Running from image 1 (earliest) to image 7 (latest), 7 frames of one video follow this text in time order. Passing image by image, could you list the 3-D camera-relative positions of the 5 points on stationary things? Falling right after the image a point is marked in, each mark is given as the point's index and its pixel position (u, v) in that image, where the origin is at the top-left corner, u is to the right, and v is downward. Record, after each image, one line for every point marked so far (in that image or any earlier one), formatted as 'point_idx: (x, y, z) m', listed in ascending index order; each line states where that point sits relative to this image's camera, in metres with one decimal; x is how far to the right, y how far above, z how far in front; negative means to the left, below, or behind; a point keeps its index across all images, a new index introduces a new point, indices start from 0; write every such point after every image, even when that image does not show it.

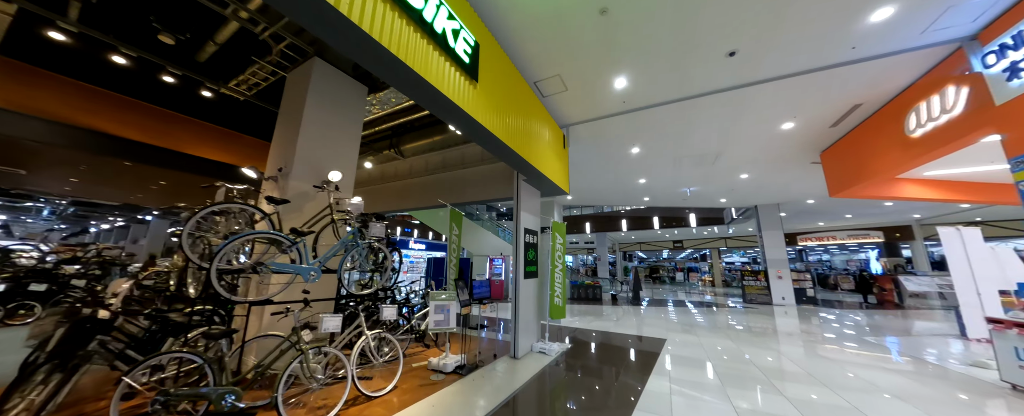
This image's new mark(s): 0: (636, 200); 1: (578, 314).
0: (+4.0, +0.2, +9.5) m
1: (+1.8, -2.9, +8.5) m
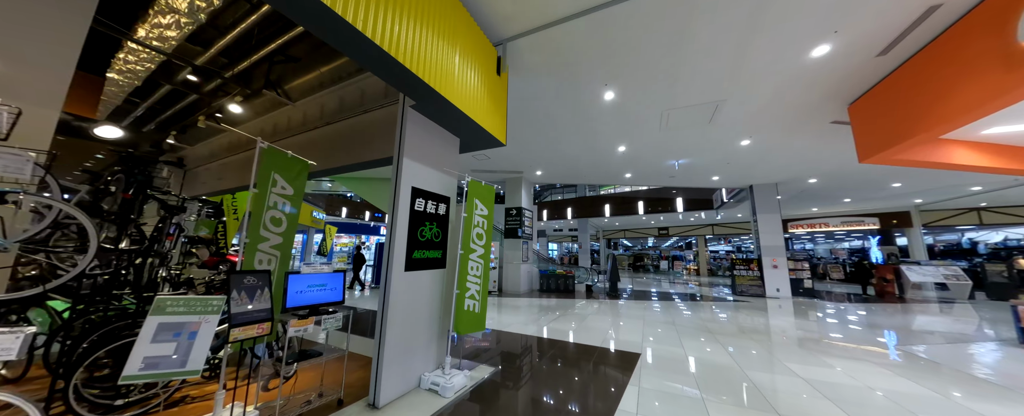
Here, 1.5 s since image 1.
0: (+2.8, +0.8, +8.0) m
1: (+0.6, -2.3, +7.0) m
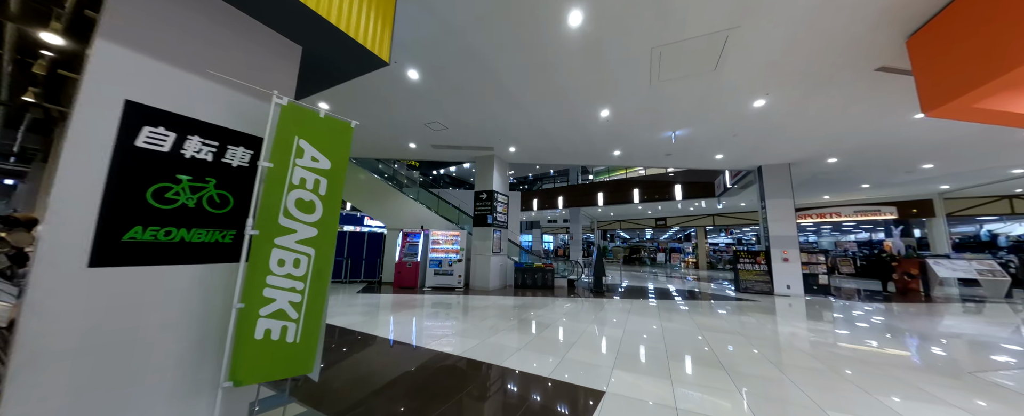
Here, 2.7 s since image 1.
0: (+2.0, +1.2, +6.8) m
1: (-0.2, -1.9, +5.9) m
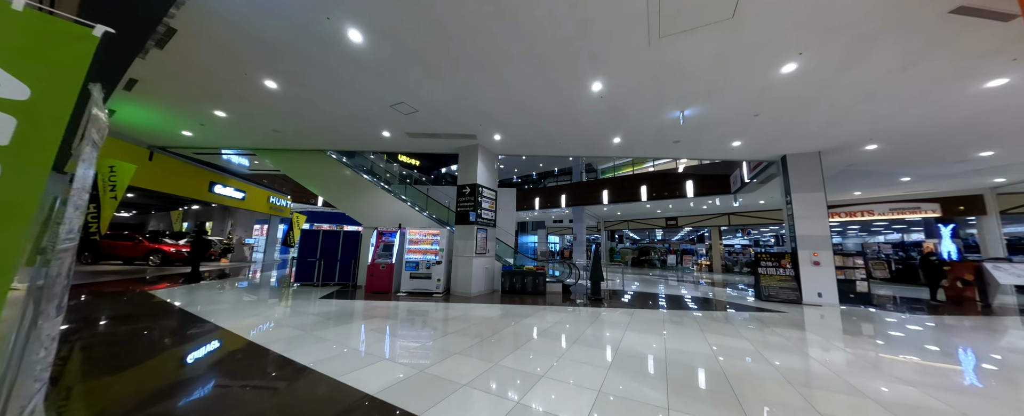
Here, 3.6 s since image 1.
0: (+1.8, +1.3, +6.0) m
1: (-0.5, -1.8, +5.2) m
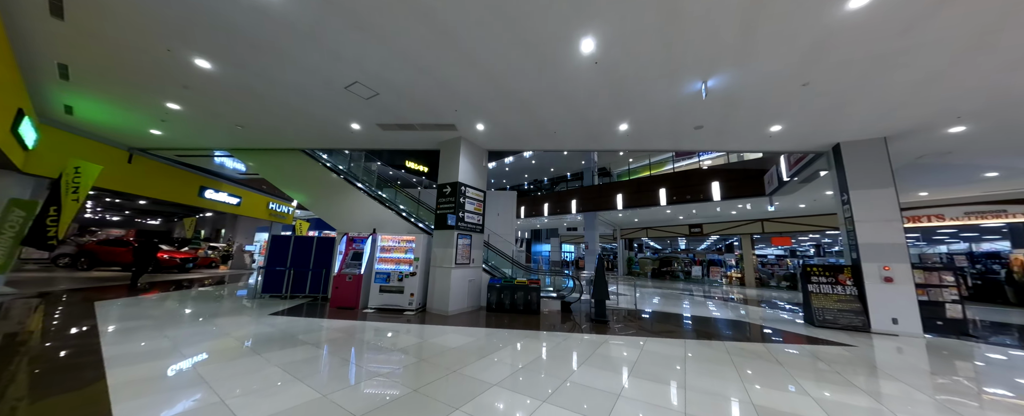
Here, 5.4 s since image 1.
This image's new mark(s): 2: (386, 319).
0: (+1.5, +1.3, +5.0) m
1: (-0.7, -1.8, +4.3) m
2: (-2.0, -1.8, +4.8) m
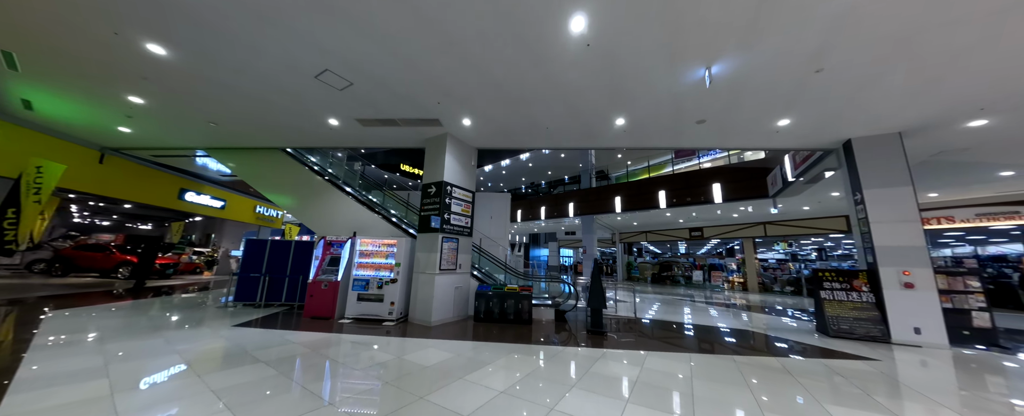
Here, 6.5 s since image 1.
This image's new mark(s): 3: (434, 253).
0: (+1.4, +1.3, +4.7) m
1: (-0.9, -1.8, +3.9) m
2: (-2.2, -1.8, +4.4) m
3: (-1.2, -0.7, +4.8) m
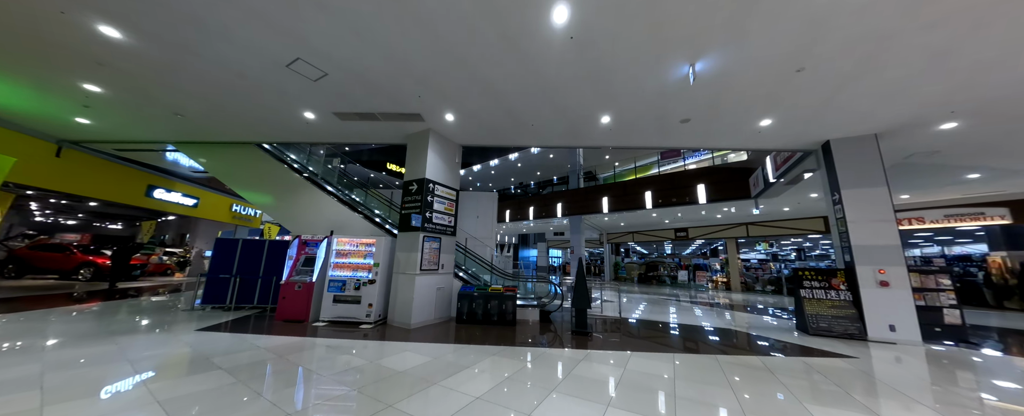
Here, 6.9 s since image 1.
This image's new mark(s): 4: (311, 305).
0: (+1.1, +1.3, +4.7) m
1: (-1.1, -1.8, +3.7) m
2: (-2.4, -1.7, +4.2) m
3: (-1.5, -0.7, +4.6) m
4: (-3.0, -1.5, +4.5) m
